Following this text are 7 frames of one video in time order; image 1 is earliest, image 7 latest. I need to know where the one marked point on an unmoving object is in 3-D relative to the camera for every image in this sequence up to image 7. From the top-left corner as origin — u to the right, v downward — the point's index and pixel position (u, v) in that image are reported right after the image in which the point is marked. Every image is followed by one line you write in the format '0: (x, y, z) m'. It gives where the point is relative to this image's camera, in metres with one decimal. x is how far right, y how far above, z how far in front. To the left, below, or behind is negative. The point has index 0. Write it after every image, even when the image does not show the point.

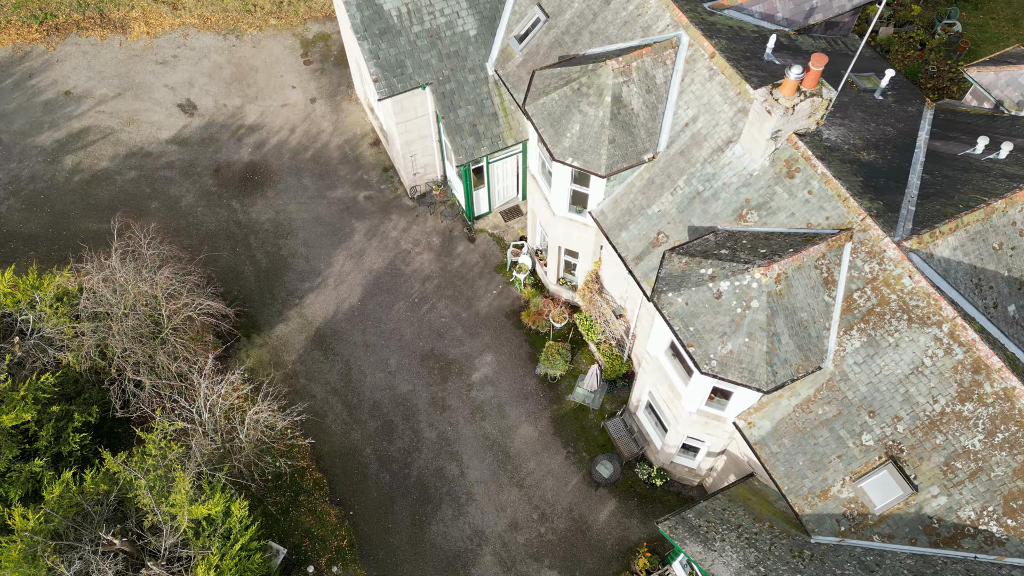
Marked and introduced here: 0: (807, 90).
0: (+5.7, +3.8, +14.7) m
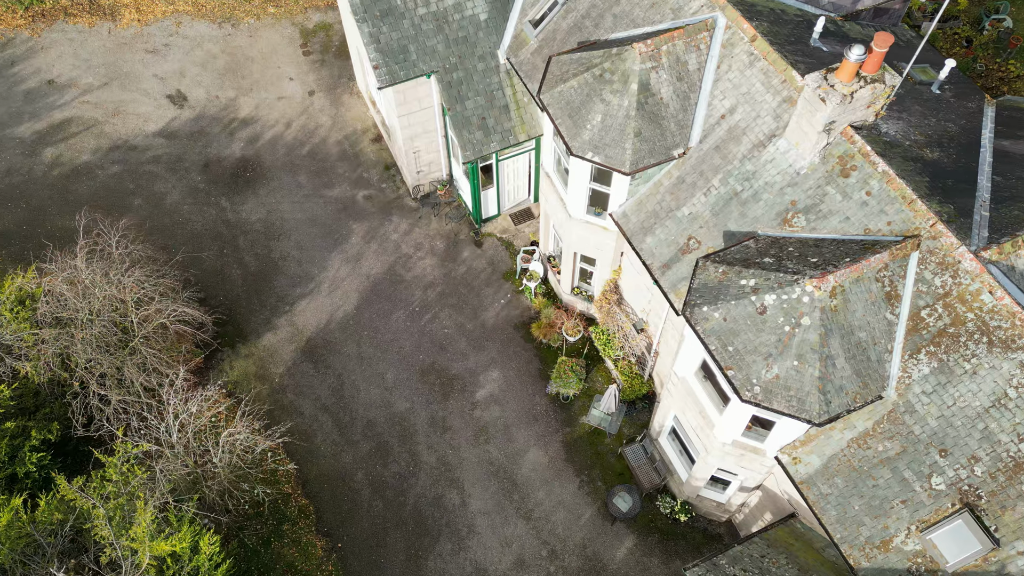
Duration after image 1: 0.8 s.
0: (+6.0, +3.6, +12.8) m
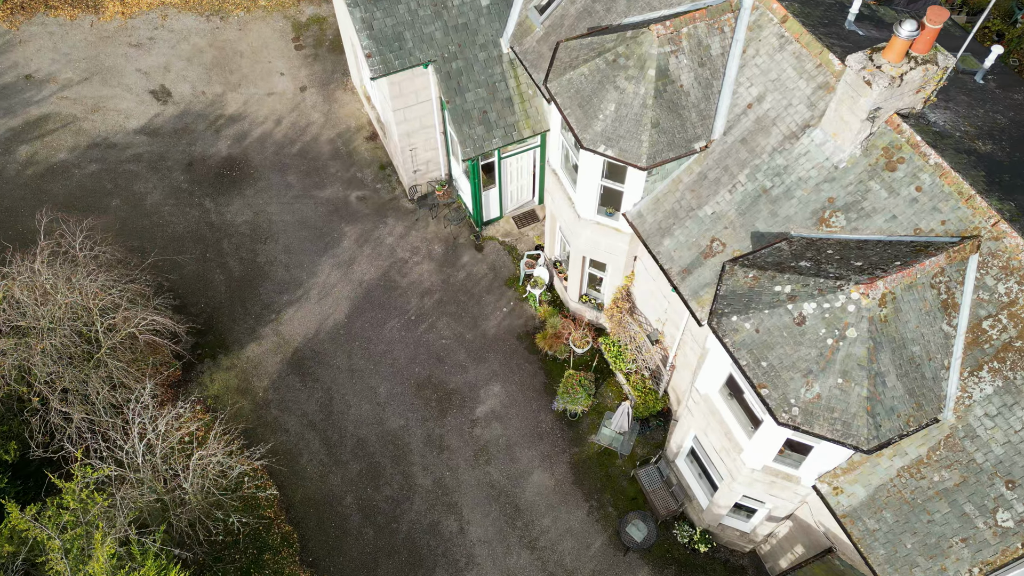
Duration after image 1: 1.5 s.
0: (+6.0, +3.5, +11.3) m
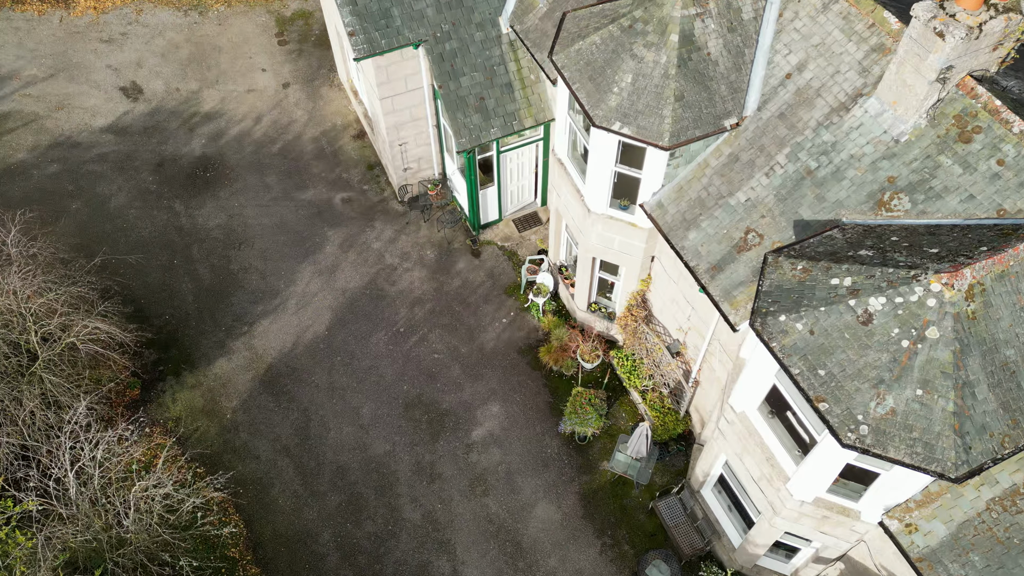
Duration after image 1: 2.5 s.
0: (+6.1, +3.6, +9.5) m
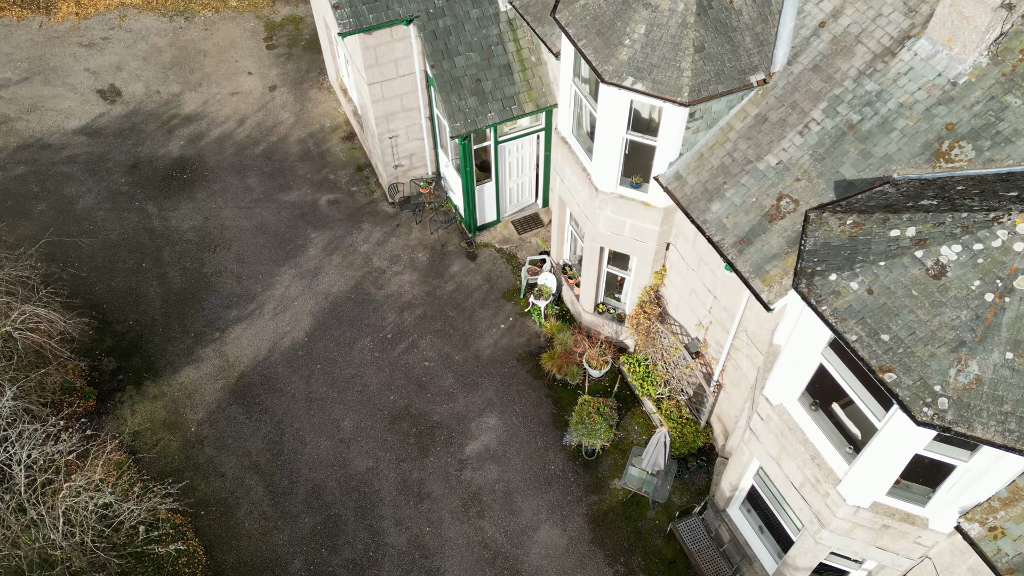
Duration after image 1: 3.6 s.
0: (+6.0, +4.0, +8.2) m
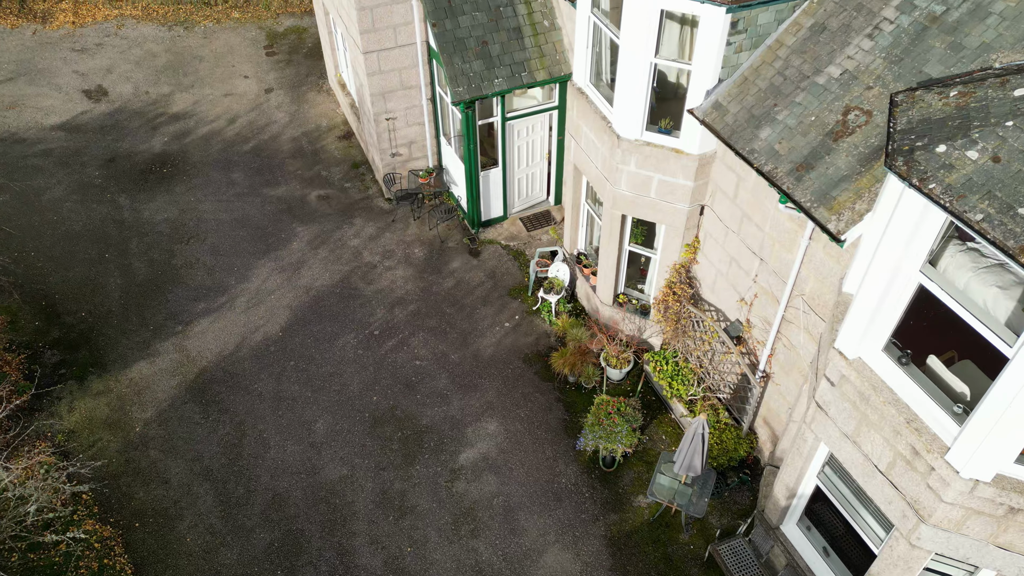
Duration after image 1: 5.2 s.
0: (+6.1, +4.9, +6.6) m
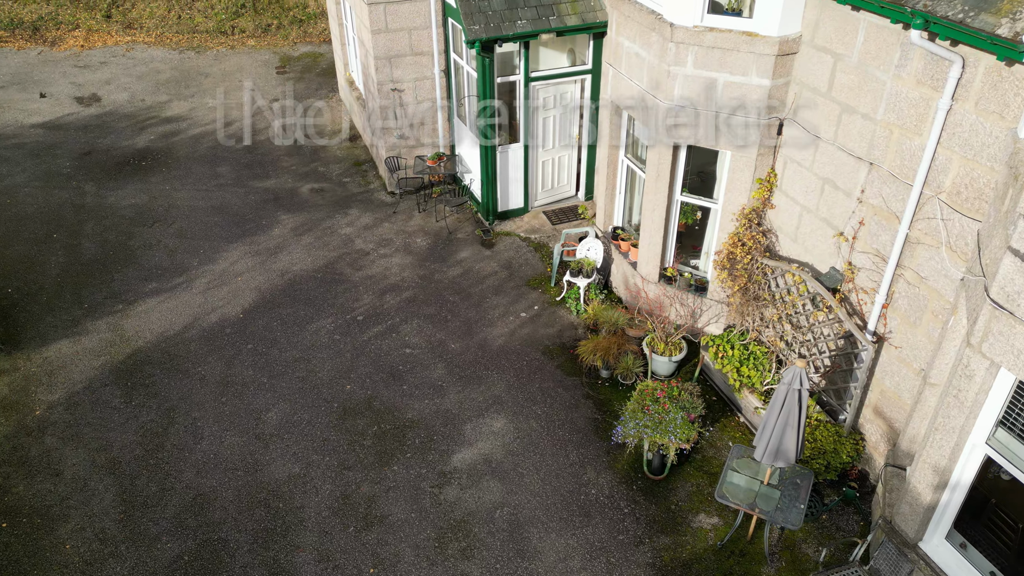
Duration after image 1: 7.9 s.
0: (+6.4, +6.2, +4.7) m
